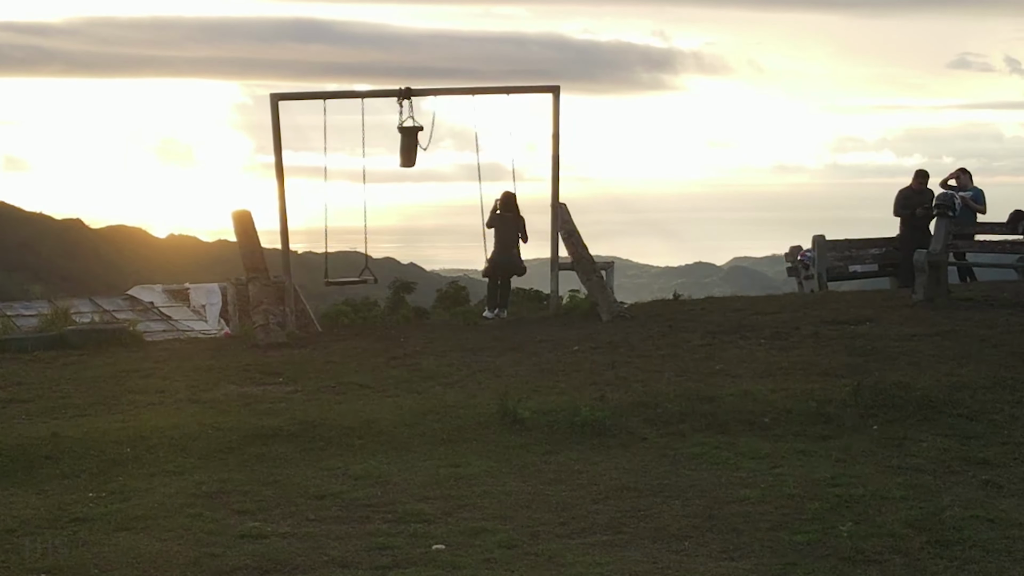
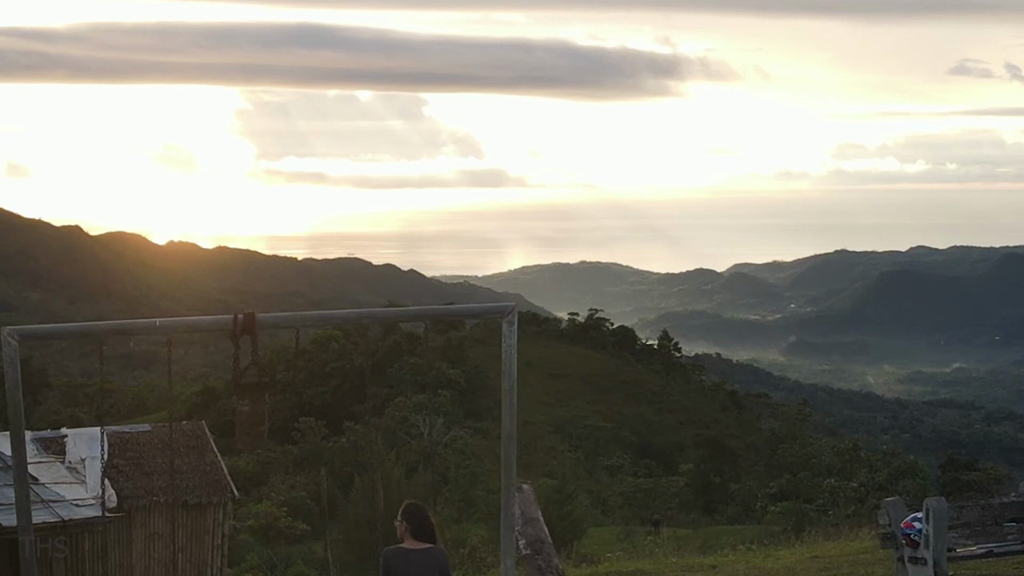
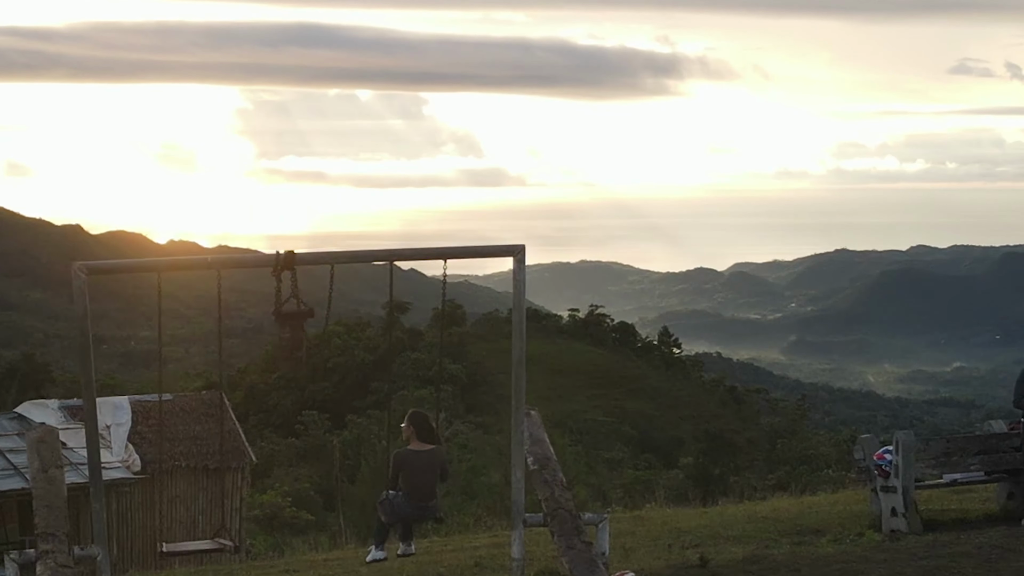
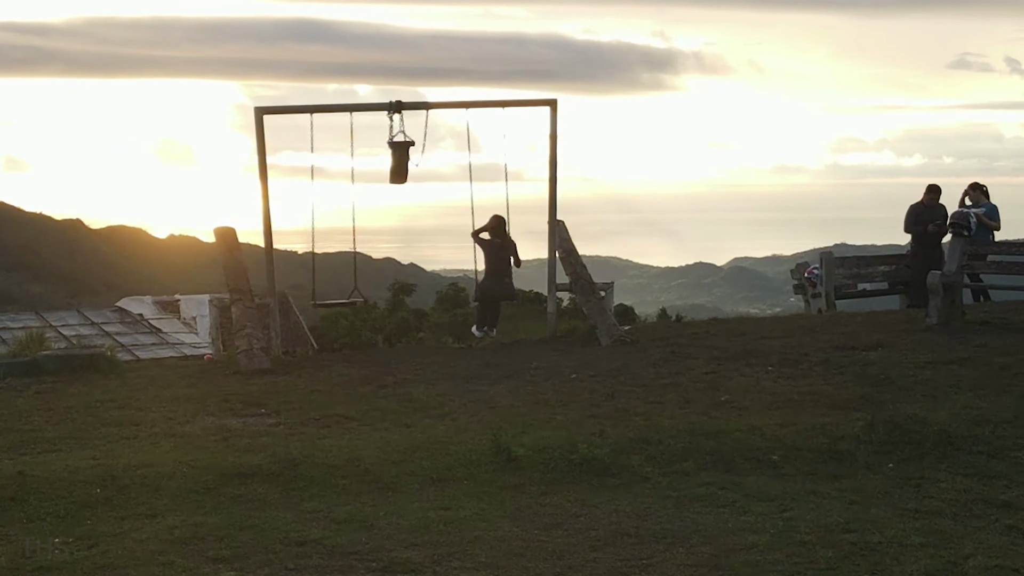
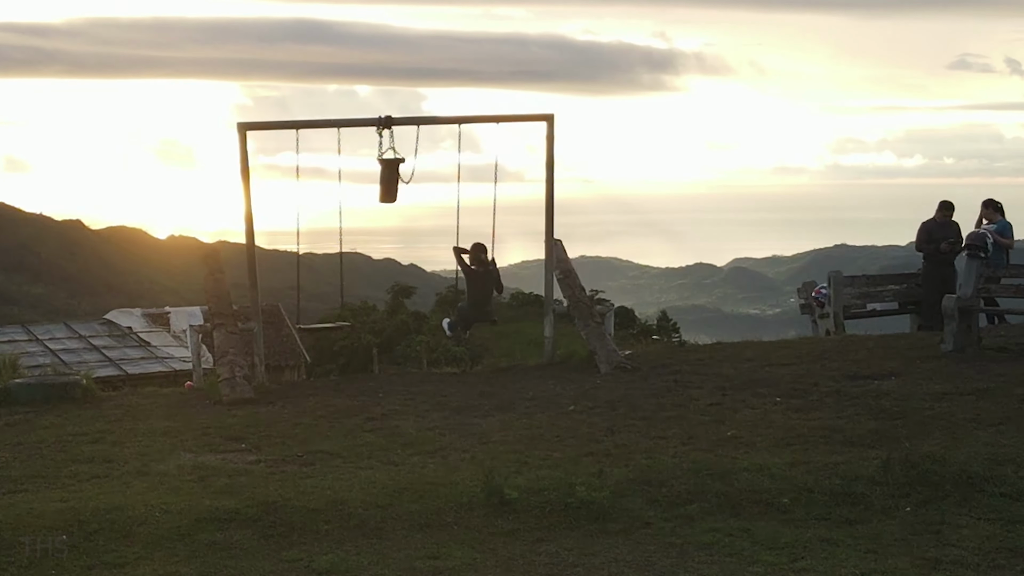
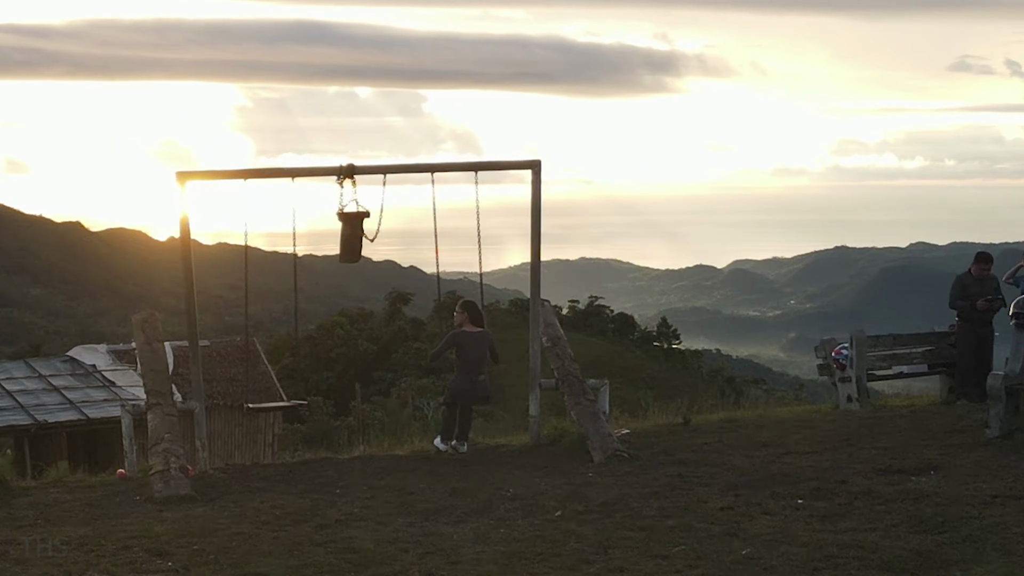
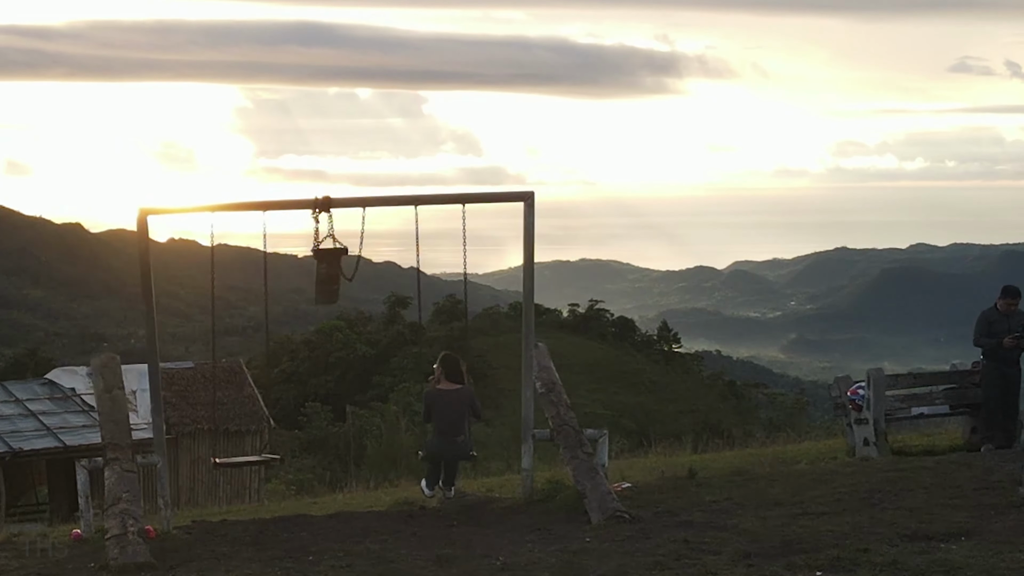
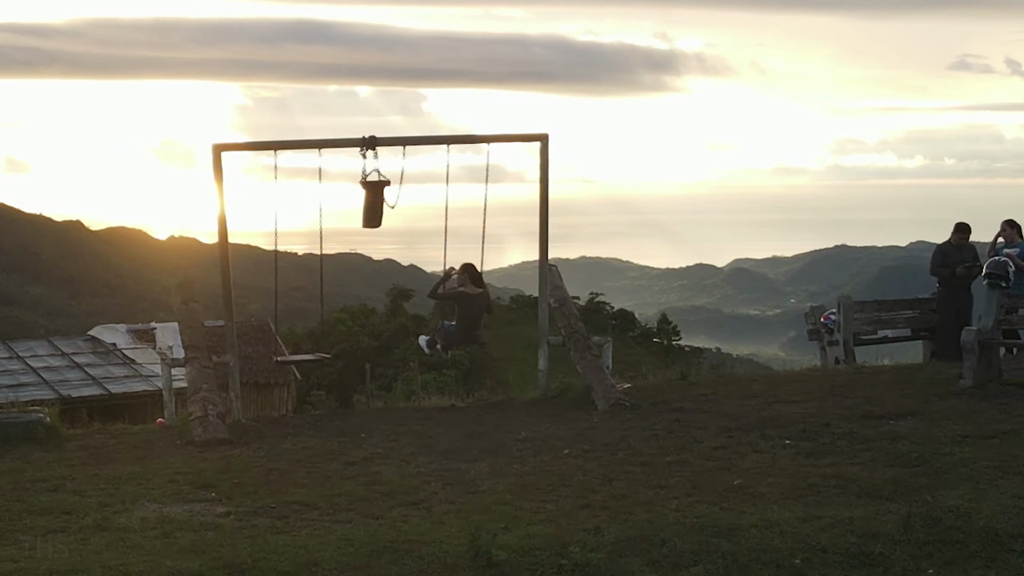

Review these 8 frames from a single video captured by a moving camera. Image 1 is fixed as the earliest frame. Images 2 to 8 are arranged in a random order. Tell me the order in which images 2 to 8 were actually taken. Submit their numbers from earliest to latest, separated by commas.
4, 5, 8, 6, 7, 3, 2
